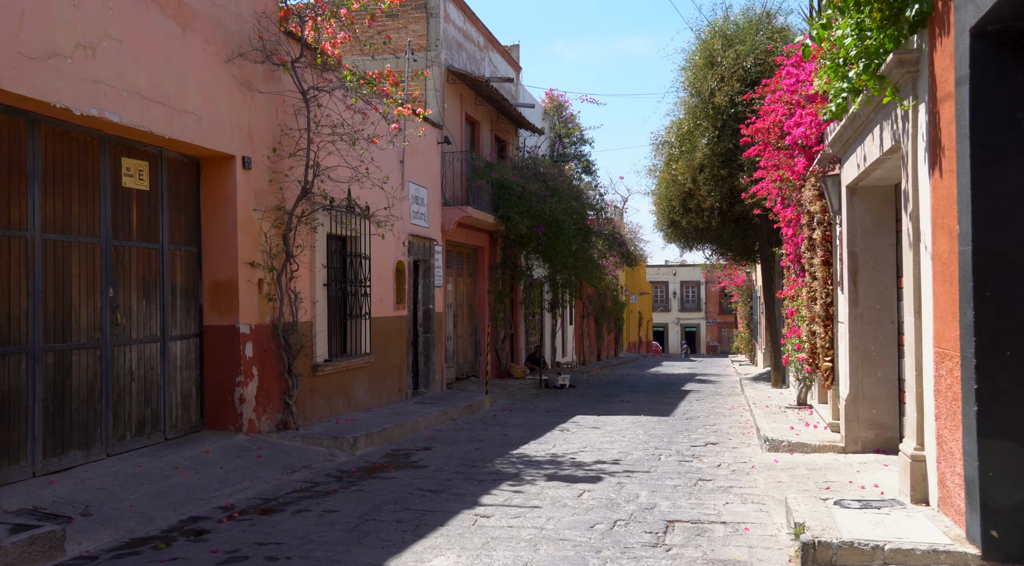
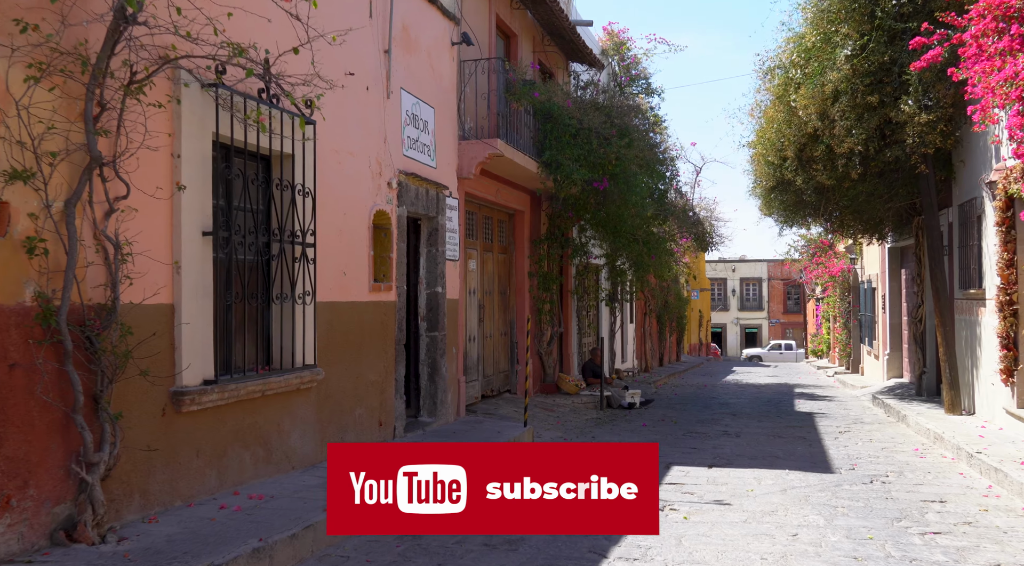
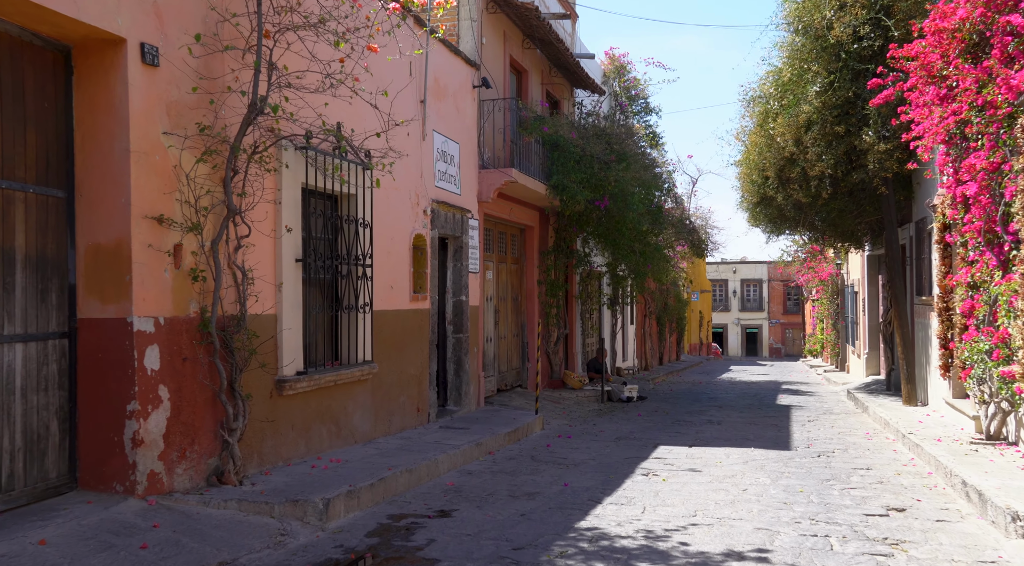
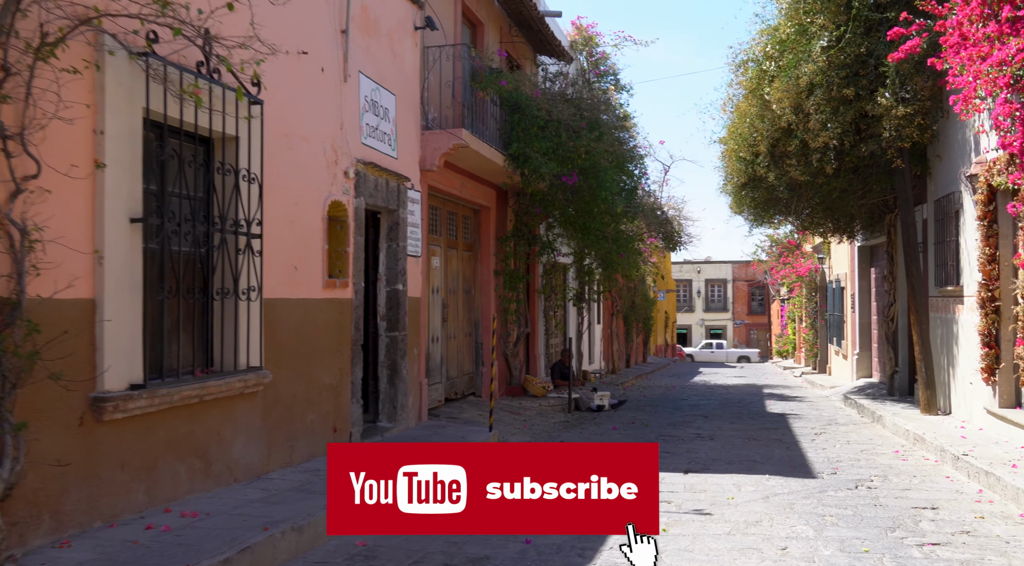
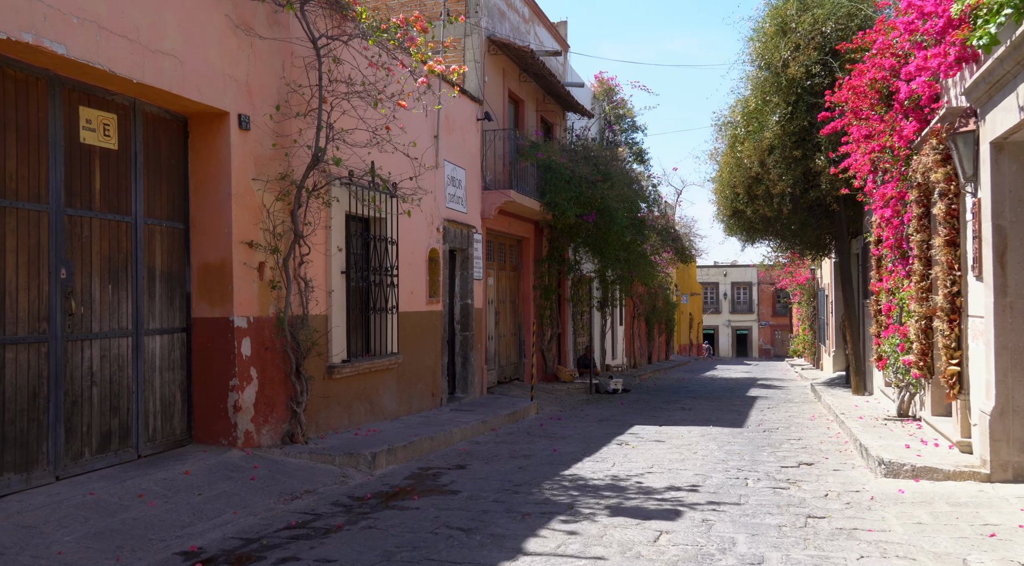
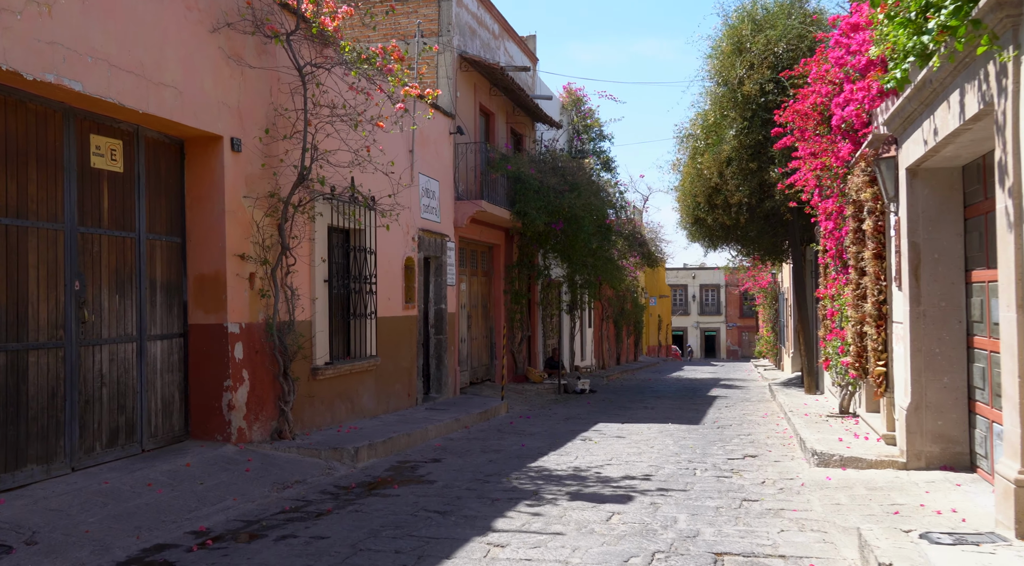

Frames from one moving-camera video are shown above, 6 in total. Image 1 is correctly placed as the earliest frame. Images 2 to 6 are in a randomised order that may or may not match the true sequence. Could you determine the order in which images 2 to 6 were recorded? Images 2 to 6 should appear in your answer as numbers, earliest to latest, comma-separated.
6, 5, 3, 2, 4
